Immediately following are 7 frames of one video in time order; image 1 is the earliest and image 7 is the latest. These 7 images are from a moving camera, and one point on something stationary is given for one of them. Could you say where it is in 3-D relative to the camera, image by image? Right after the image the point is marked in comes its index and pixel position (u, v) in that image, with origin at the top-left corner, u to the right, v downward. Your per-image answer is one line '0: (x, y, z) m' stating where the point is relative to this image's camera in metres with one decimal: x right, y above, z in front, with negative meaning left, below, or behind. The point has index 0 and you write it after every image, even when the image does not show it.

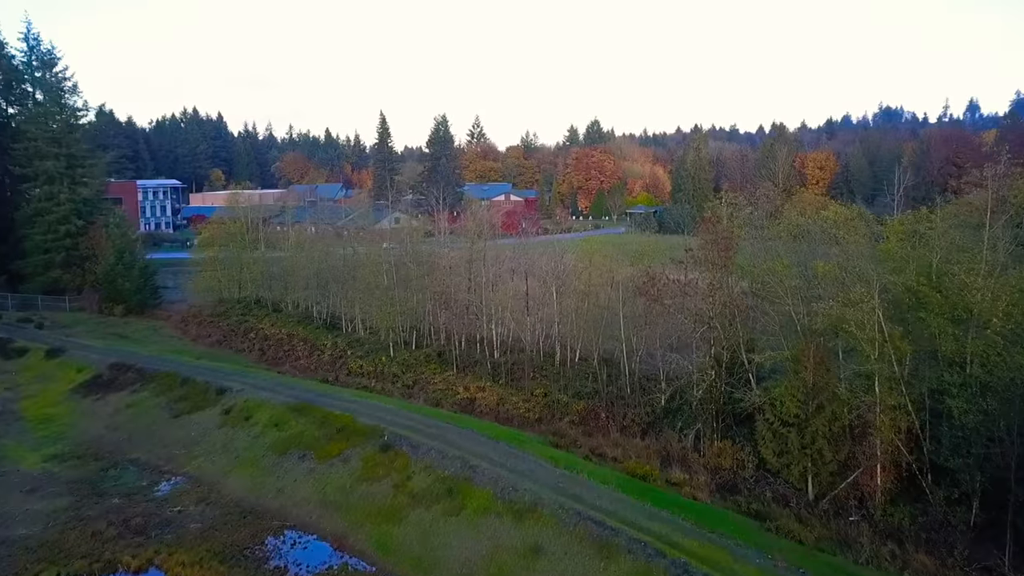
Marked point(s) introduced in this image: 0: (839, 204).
0: (+6.7, +1.7, +18.8) m
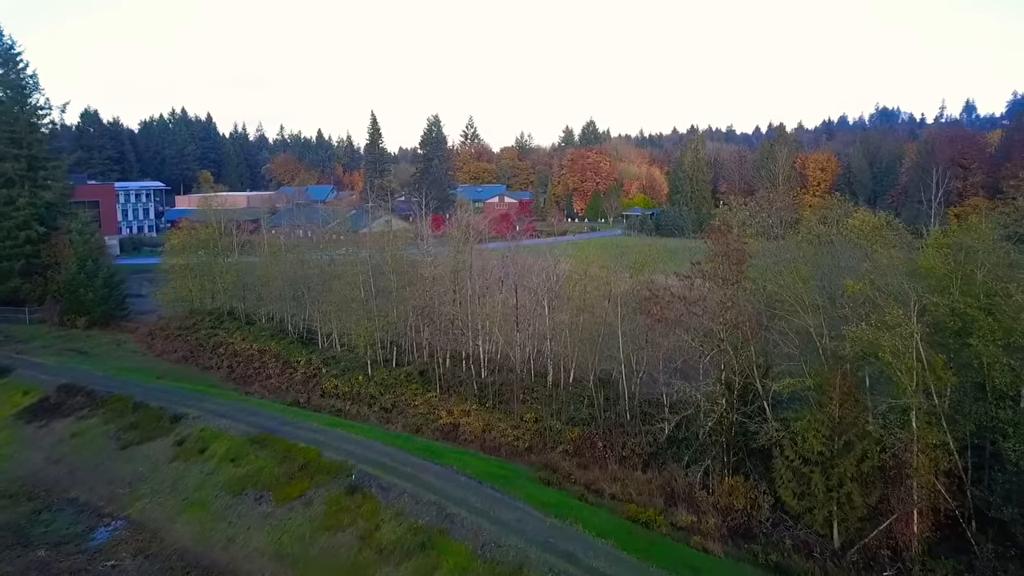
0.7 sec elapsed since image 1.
0: (+6.4, +1.4, +16.7) m
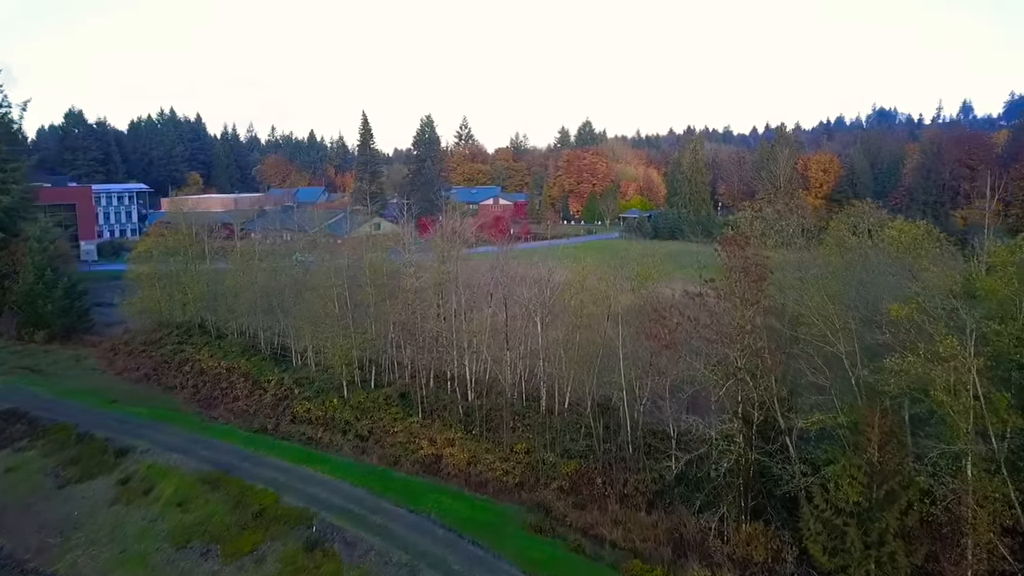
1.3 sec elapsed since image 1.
0: (+6.2, +1.1, +14.7) m
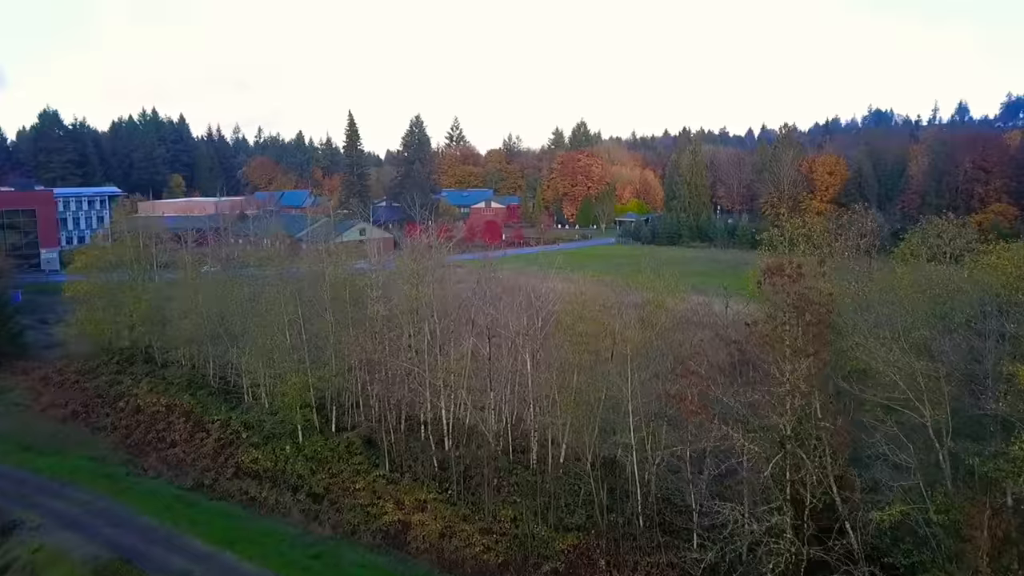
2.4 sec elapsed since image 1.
0: (+5.9, +0.6, +11.3) m
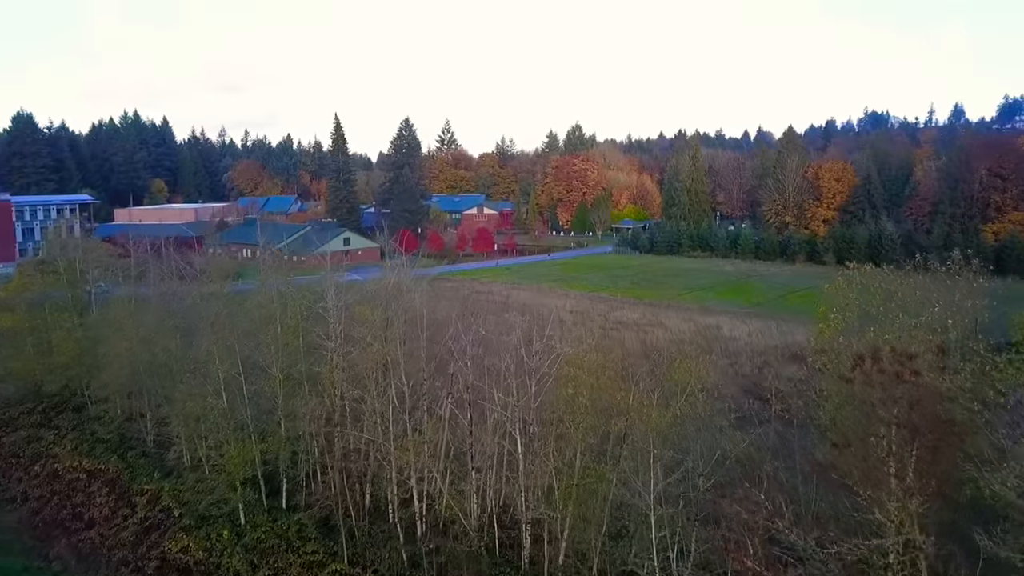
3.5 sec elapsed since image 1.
0: (+5.8, -0.2, +8.1) m
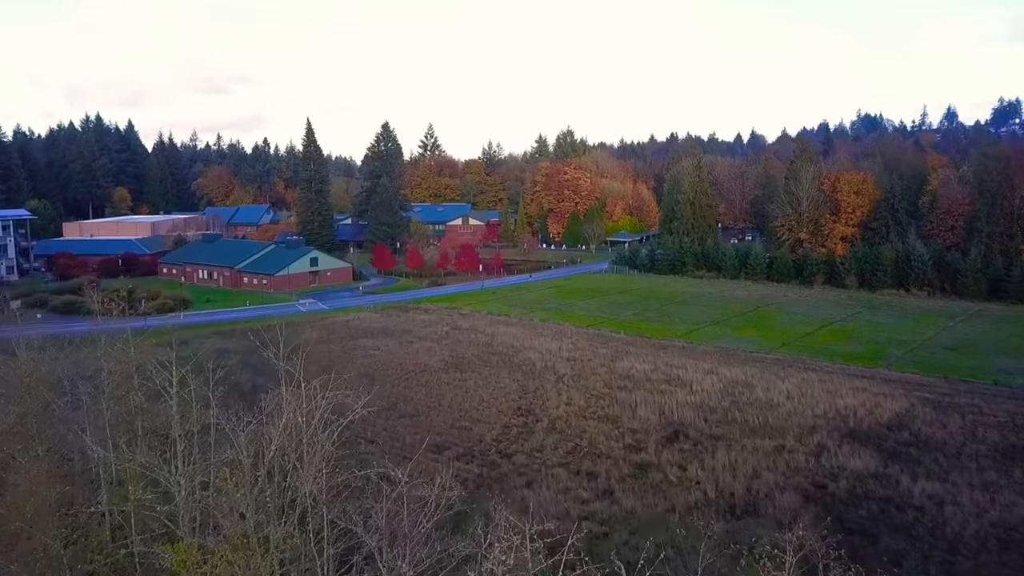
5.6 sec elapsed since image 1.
0: (+5.6, -1.8, +1.6) m
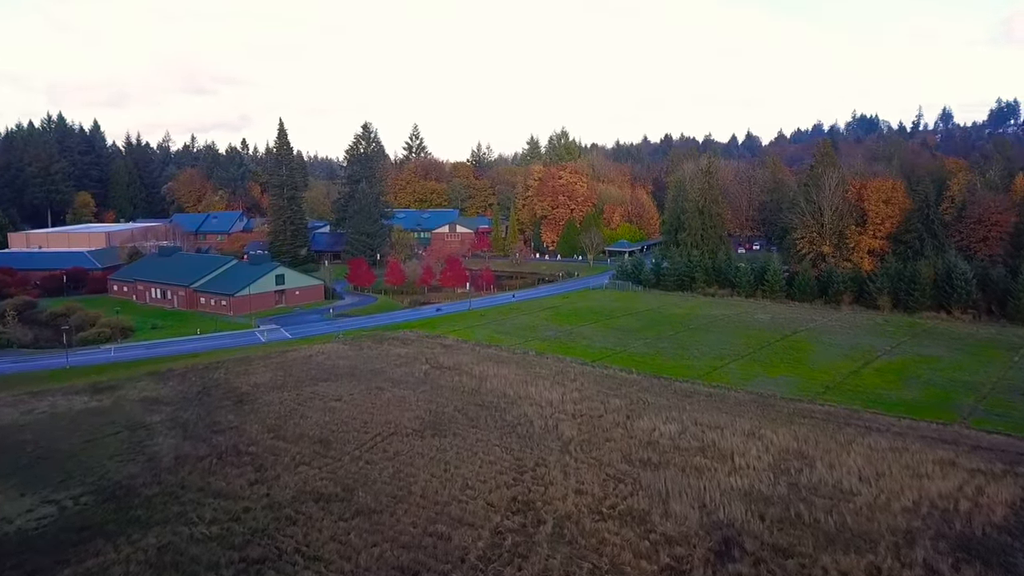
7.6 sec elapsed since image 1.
0: (+5.8, -2.9, -4.8) m
